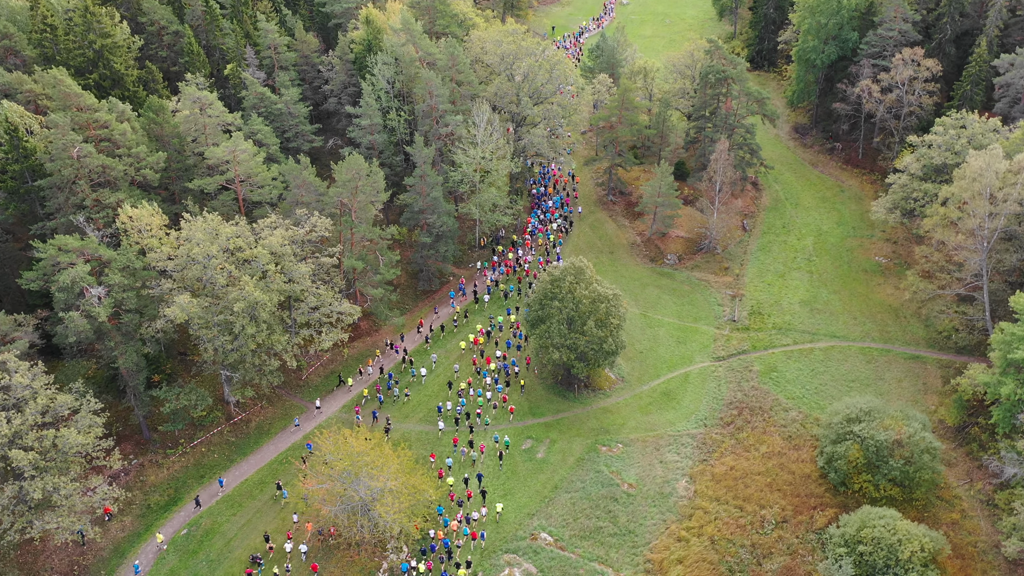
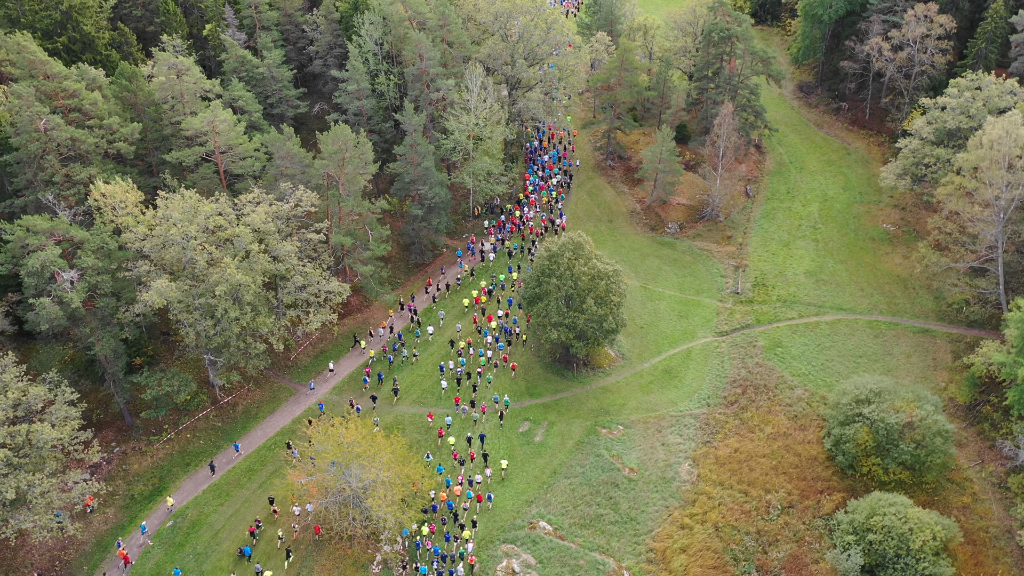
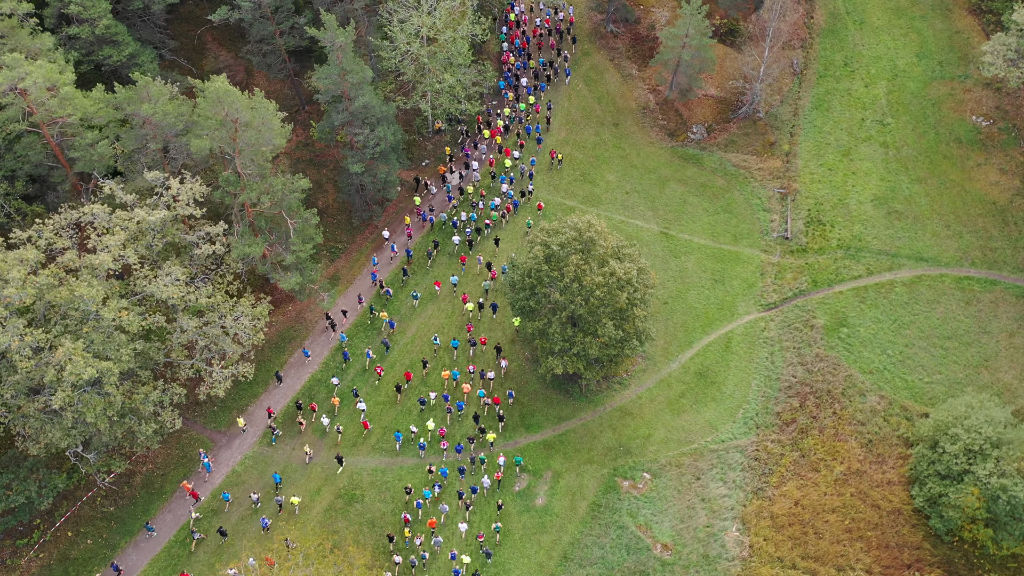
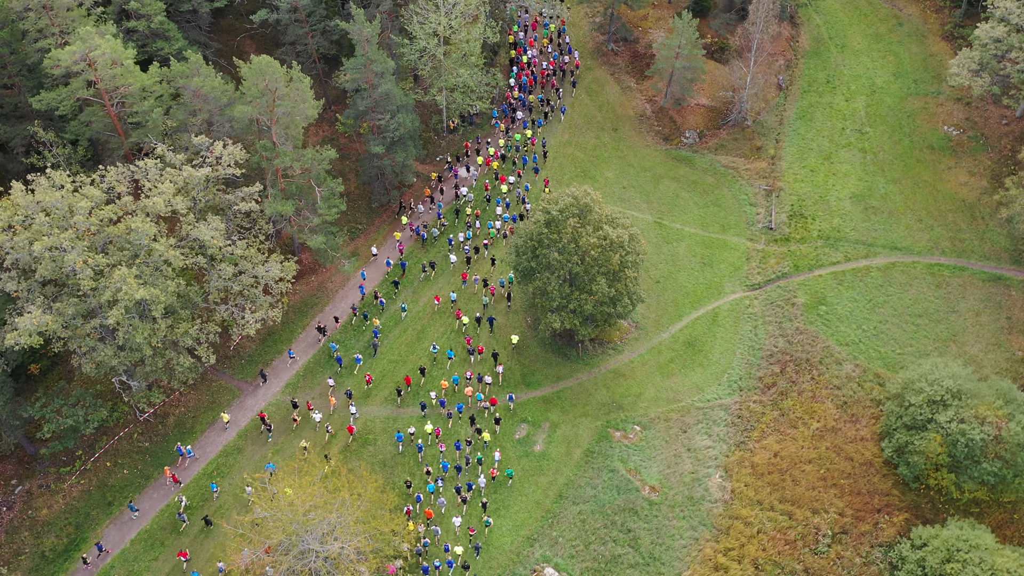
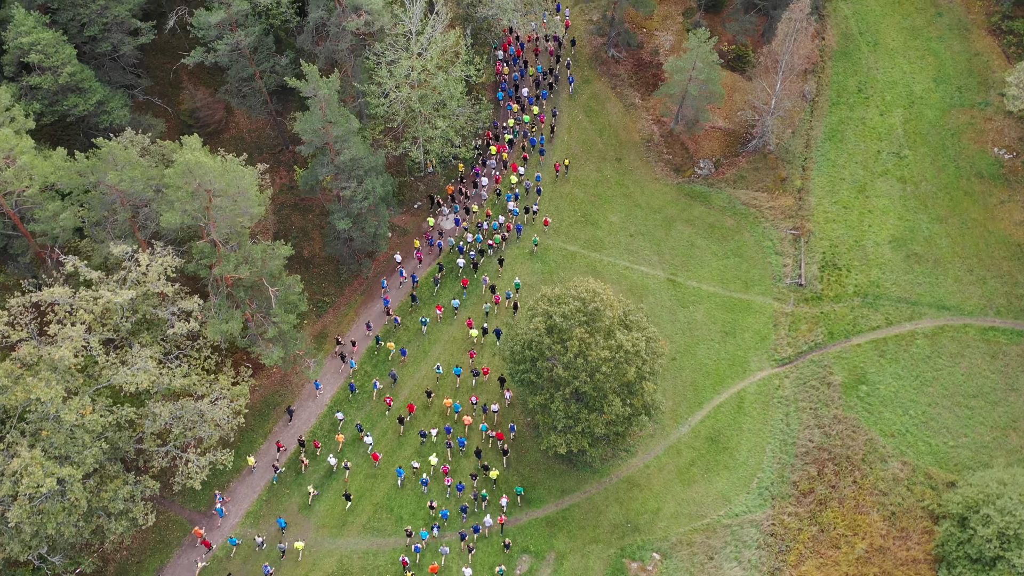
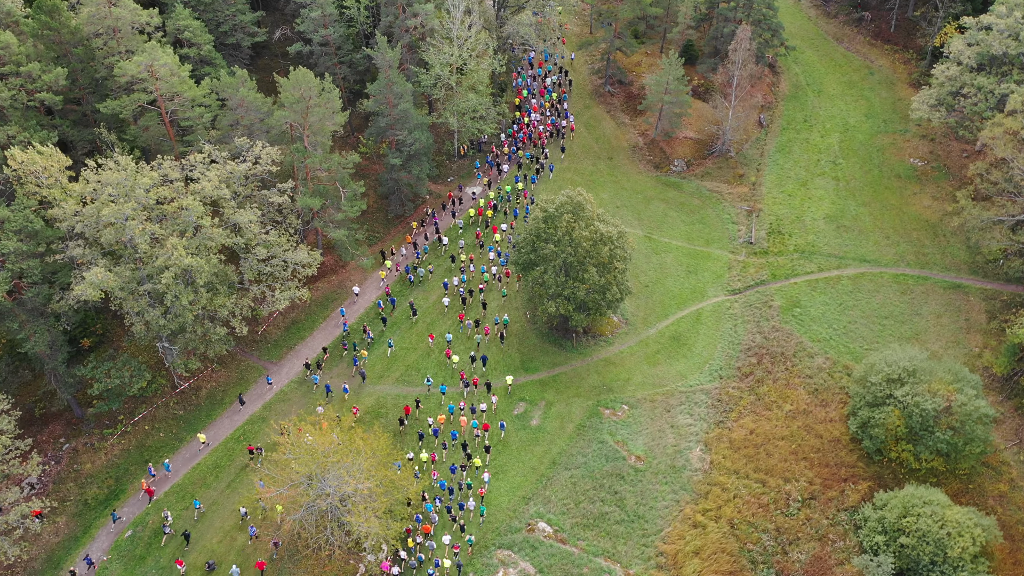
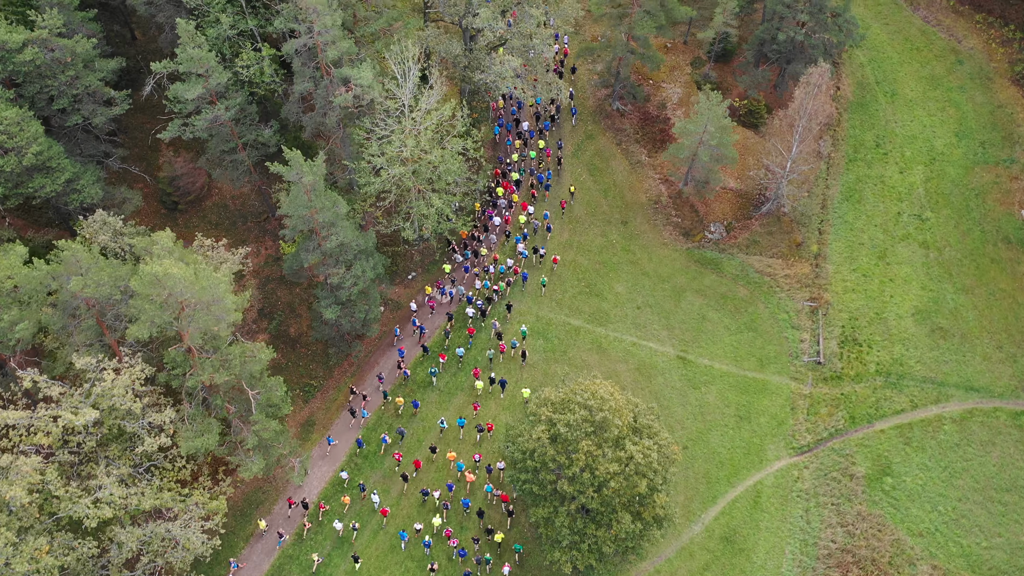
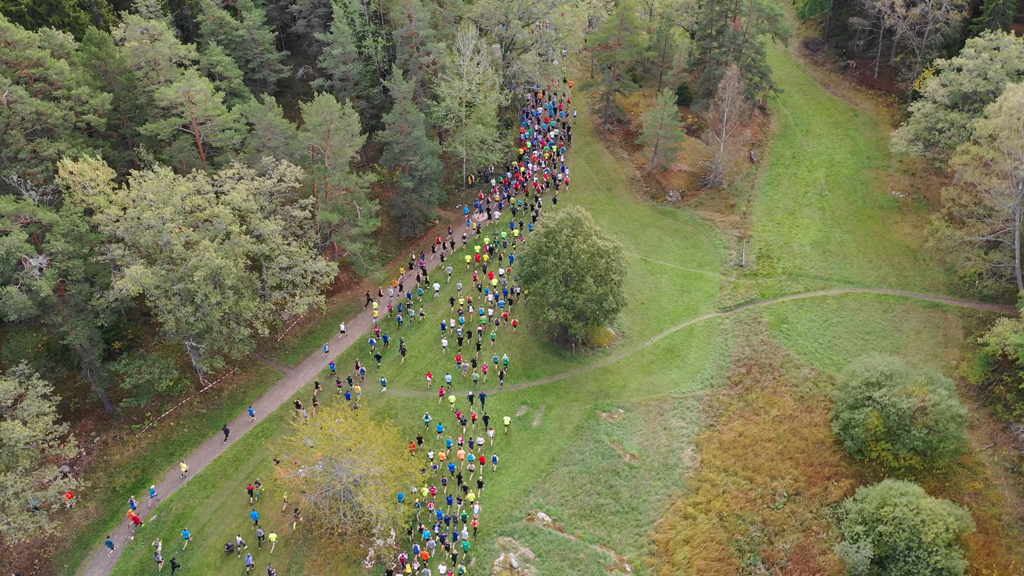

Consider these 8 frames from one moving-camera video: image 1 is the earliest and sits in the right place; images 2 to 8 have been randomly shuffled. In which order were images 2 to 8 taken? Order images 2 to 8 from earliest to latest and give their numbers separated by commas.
2, 8, 6, 4, 3, 5, 7
